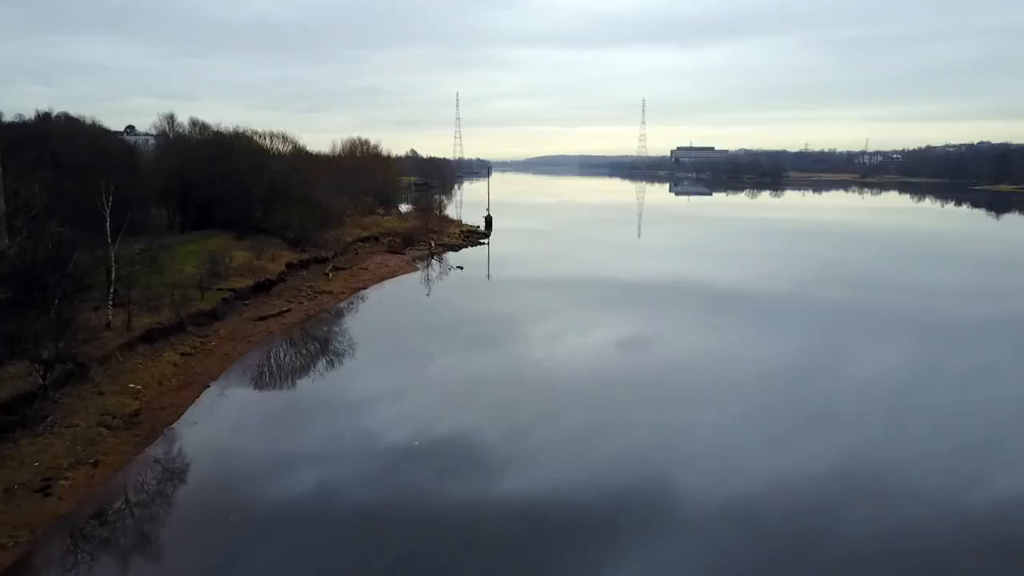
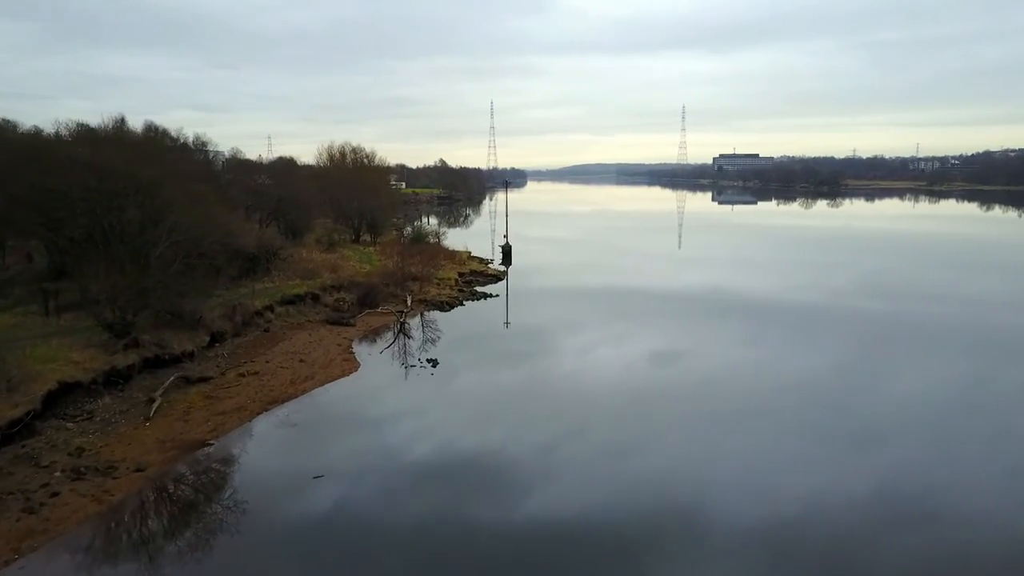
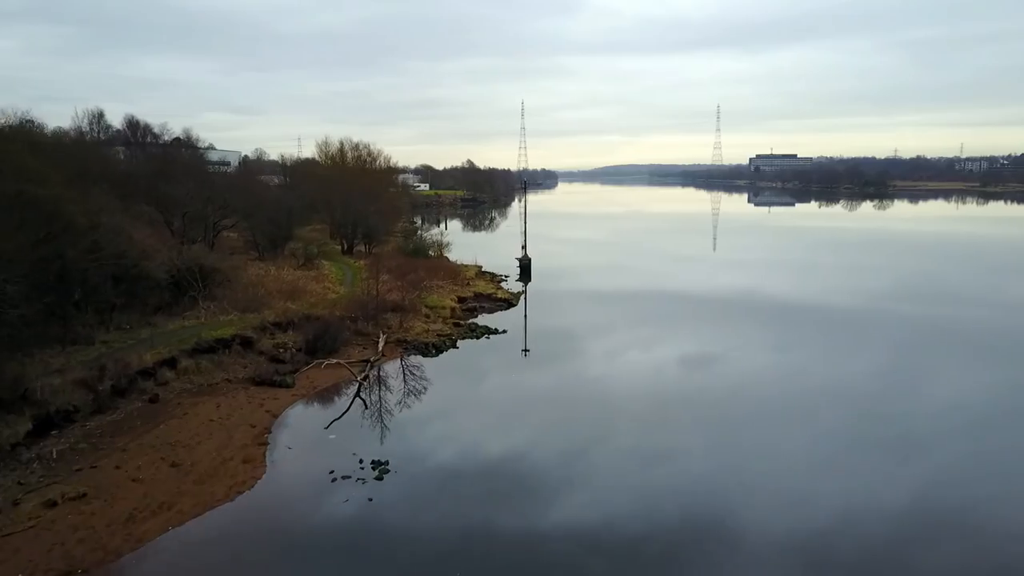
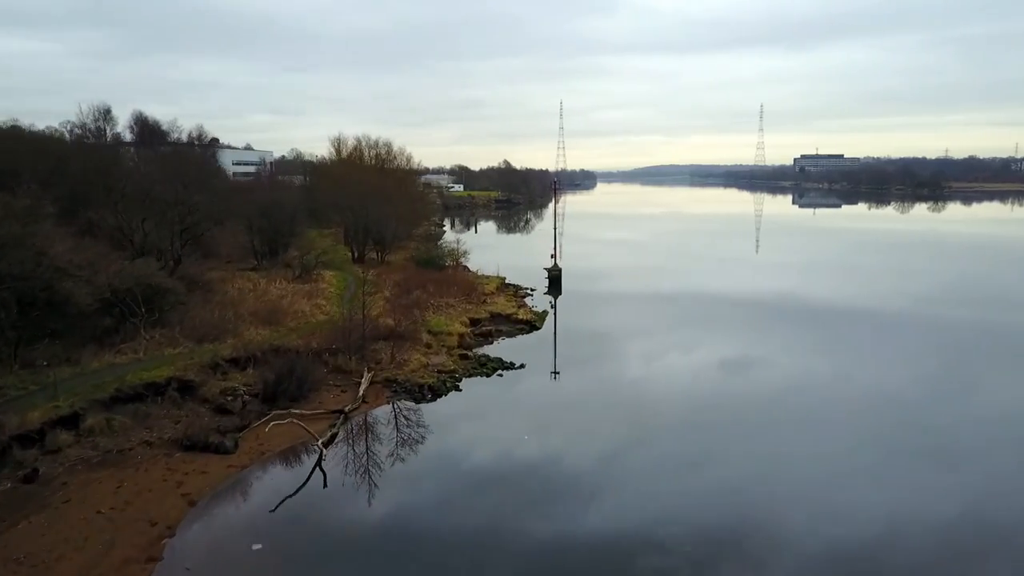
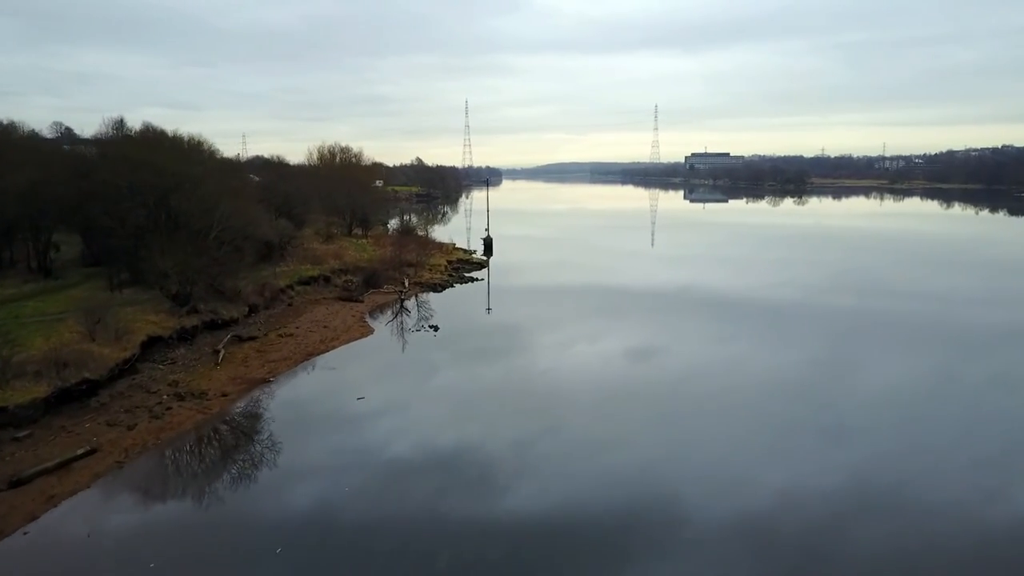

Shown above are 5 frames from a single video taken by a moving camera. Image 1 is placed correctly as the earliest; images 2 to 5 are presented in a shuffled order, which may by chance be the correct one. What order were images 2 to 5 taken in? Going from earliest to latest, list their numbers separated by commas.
5, 2, 3, 4
